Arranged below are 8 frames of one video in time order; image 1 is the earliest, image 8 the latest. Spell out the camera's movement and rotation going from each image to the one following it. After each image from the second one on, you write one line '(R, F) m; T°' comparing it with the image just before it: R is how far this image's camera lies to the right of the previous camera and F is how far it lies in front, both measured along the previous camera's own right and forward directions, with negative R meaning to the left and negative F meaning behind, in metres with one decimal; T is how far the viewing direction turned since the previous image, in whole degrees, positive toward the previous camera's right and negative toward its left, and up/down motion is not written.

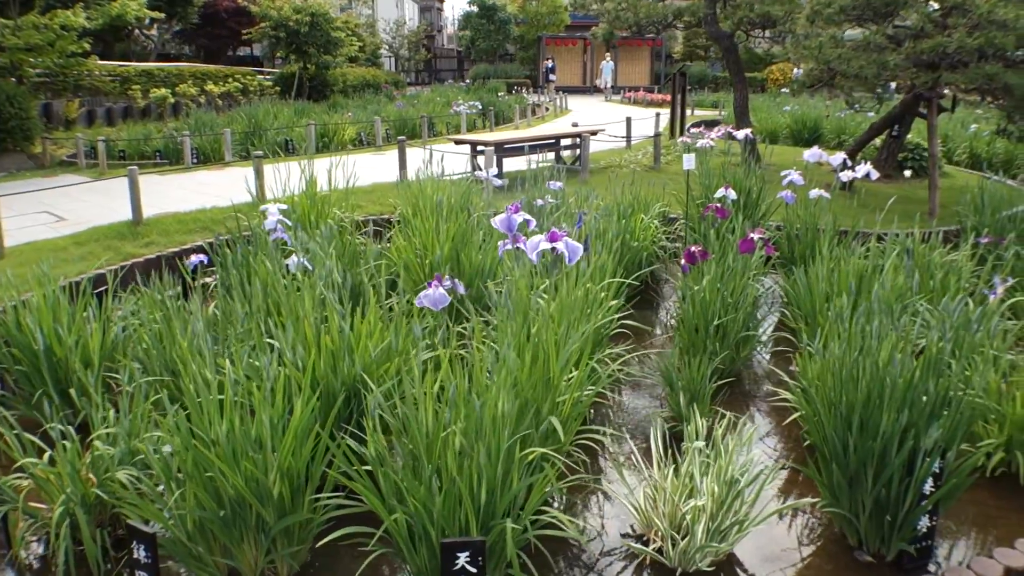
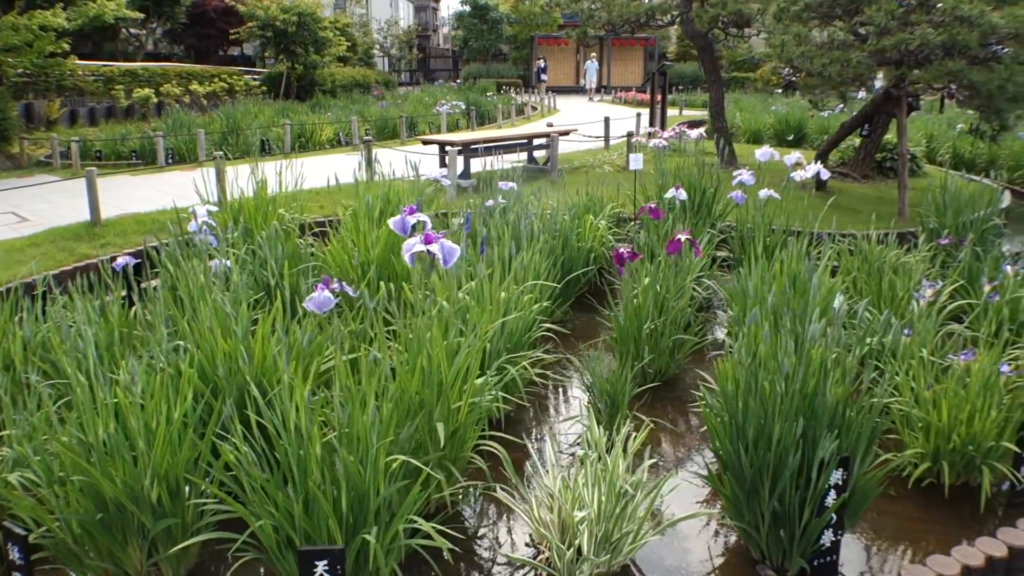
(+0.4, +0.1) m; -1°
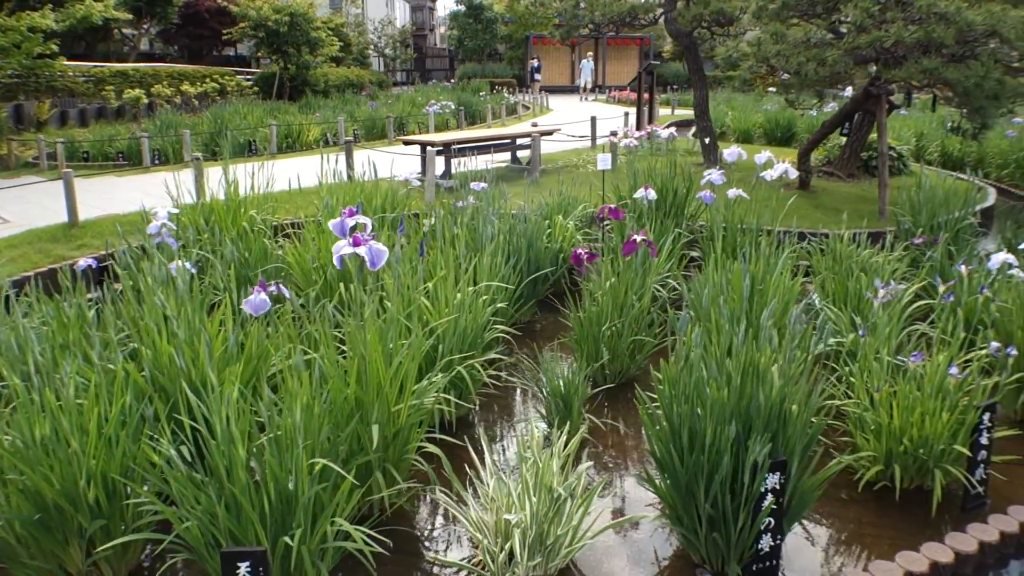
(+0.2, 0.0) m; -1°
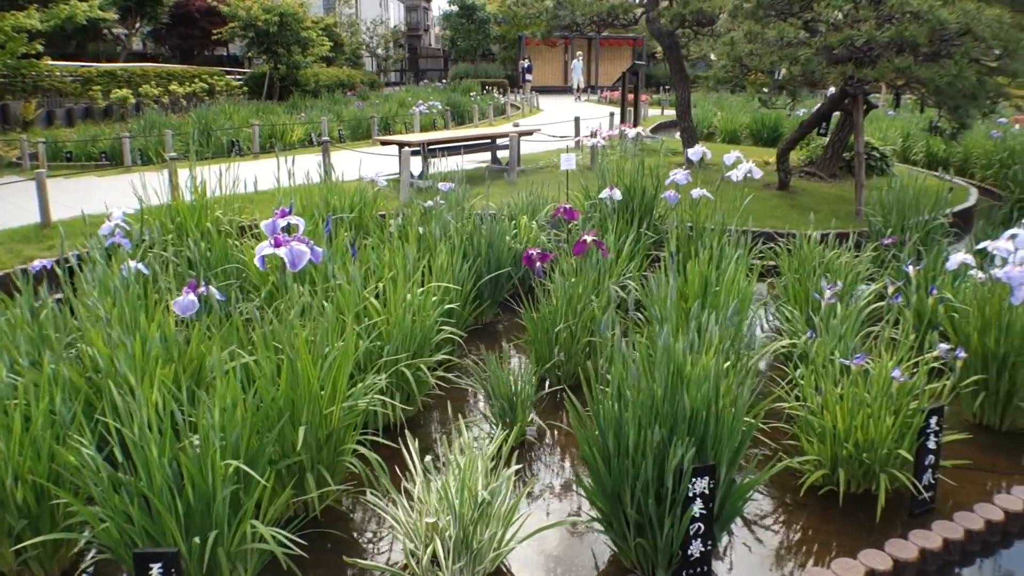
(+0.2, 0.0) m; -1°
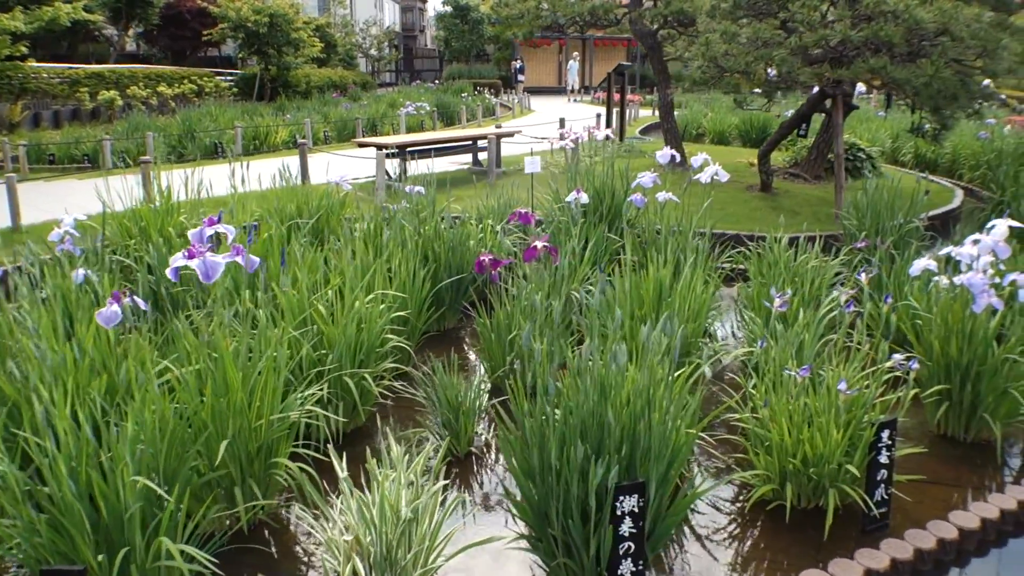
(+0.2, +0.1) m; -1°
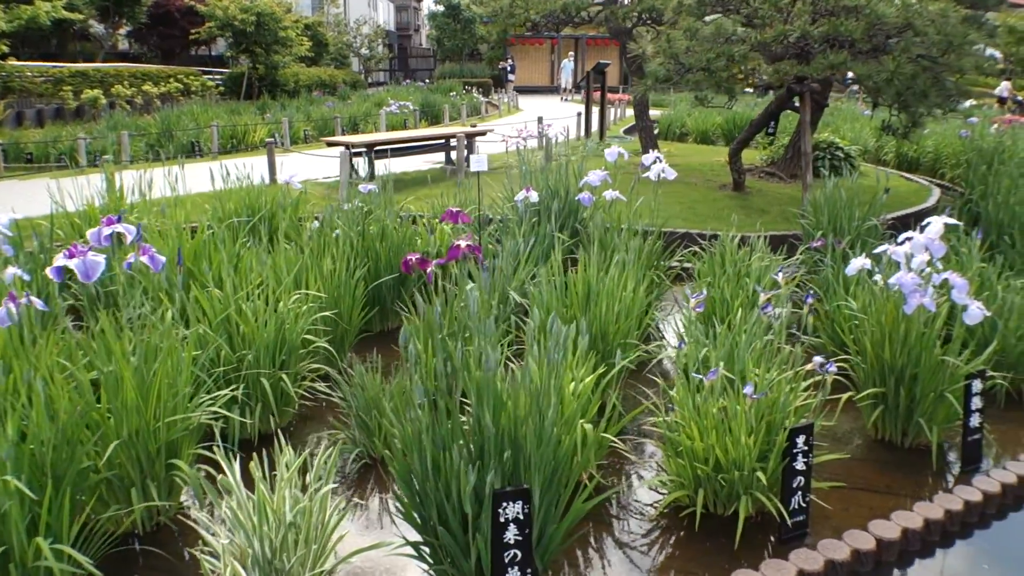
(+0.3, +0.1) m; -1°
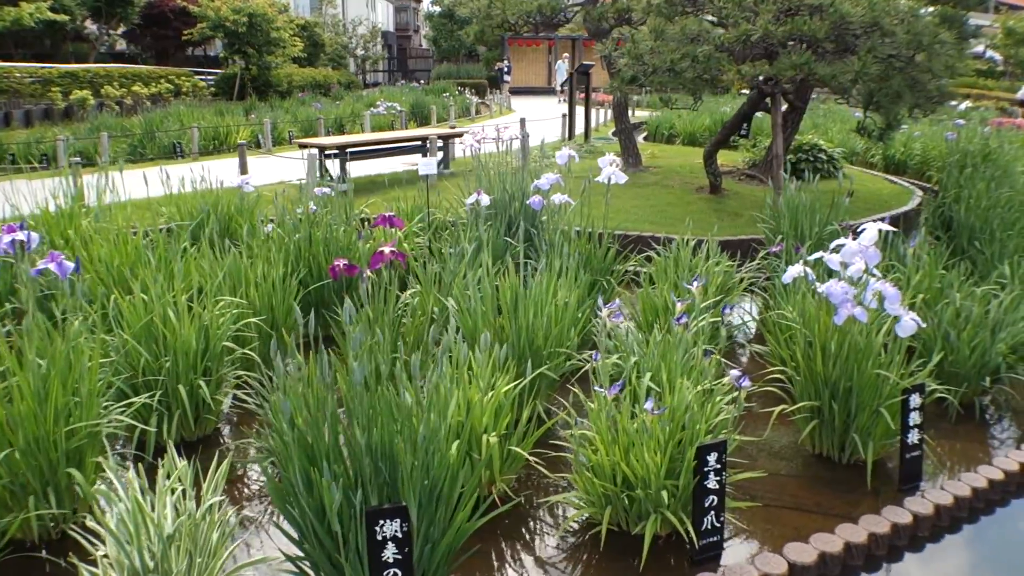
(+0.3, +0.1) m; -1°
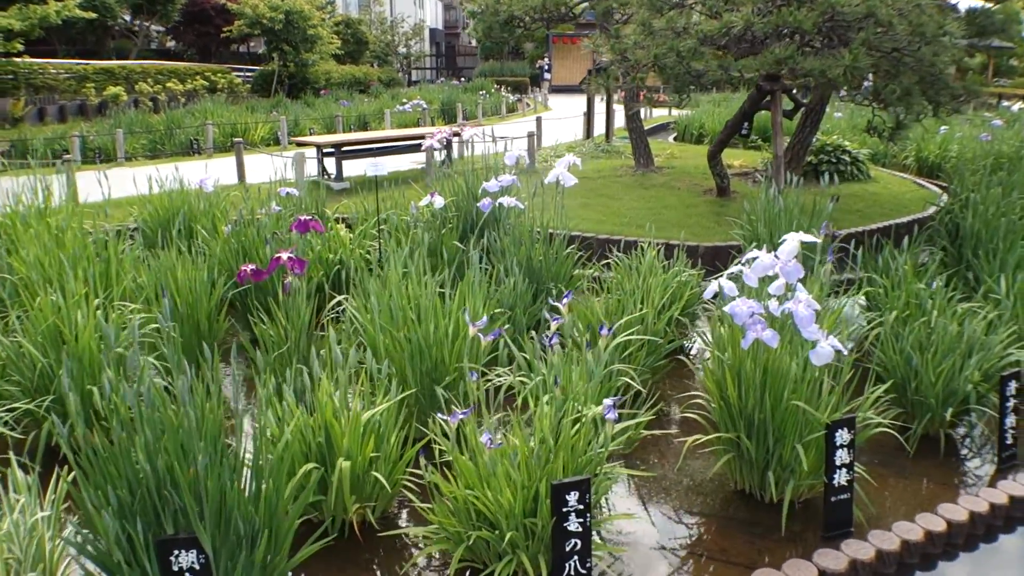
(+0.6, +0.3) m; -5°
